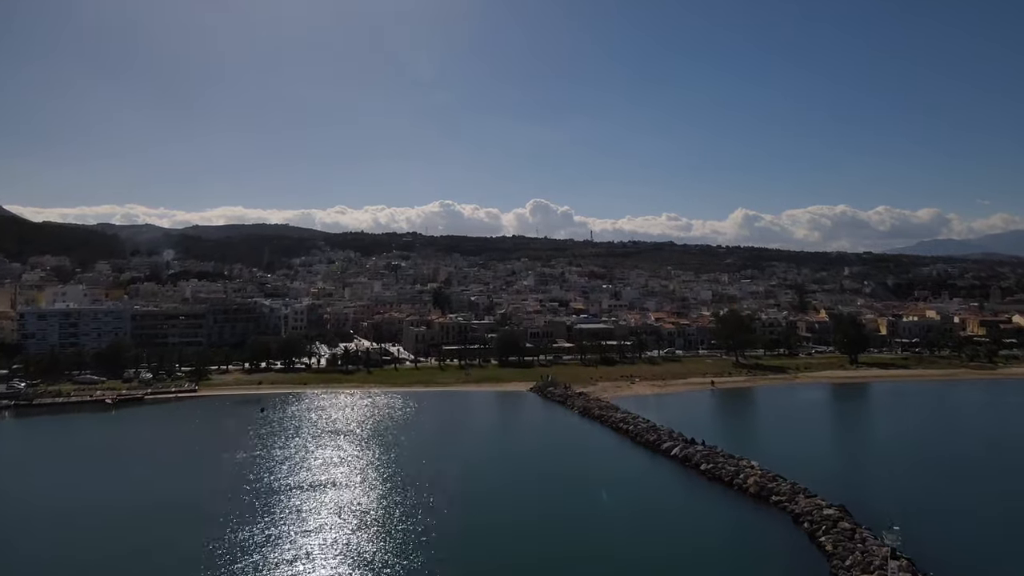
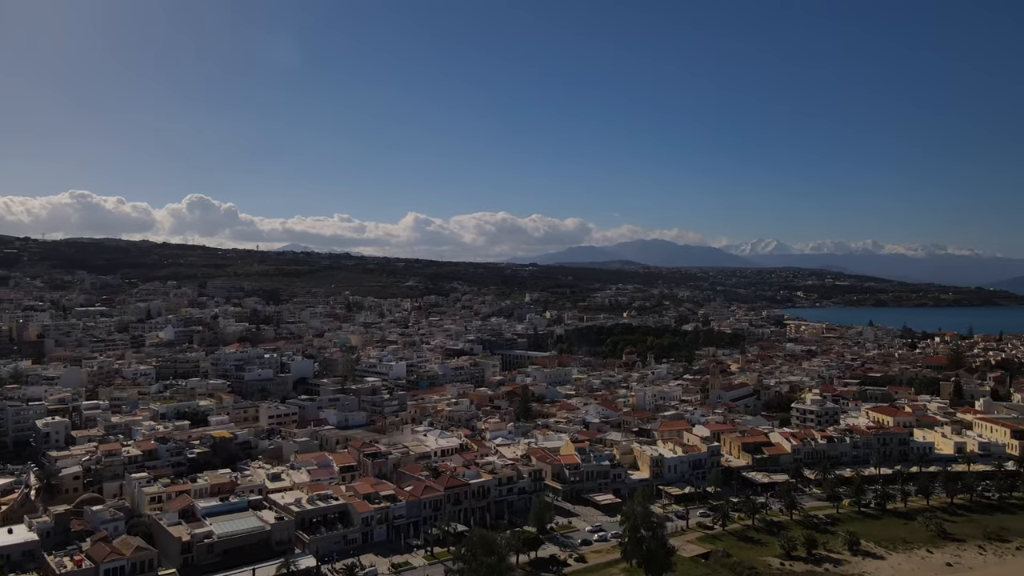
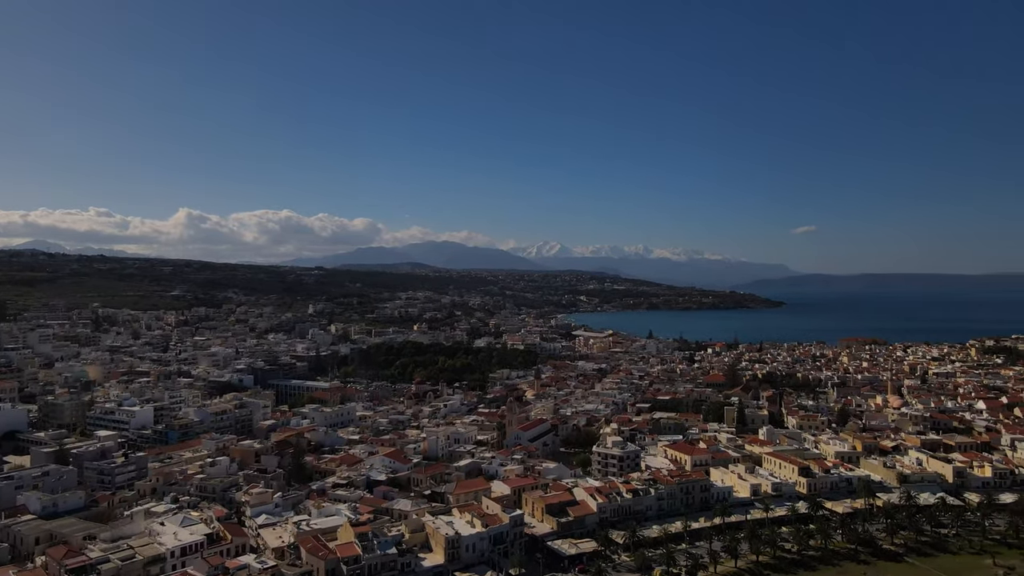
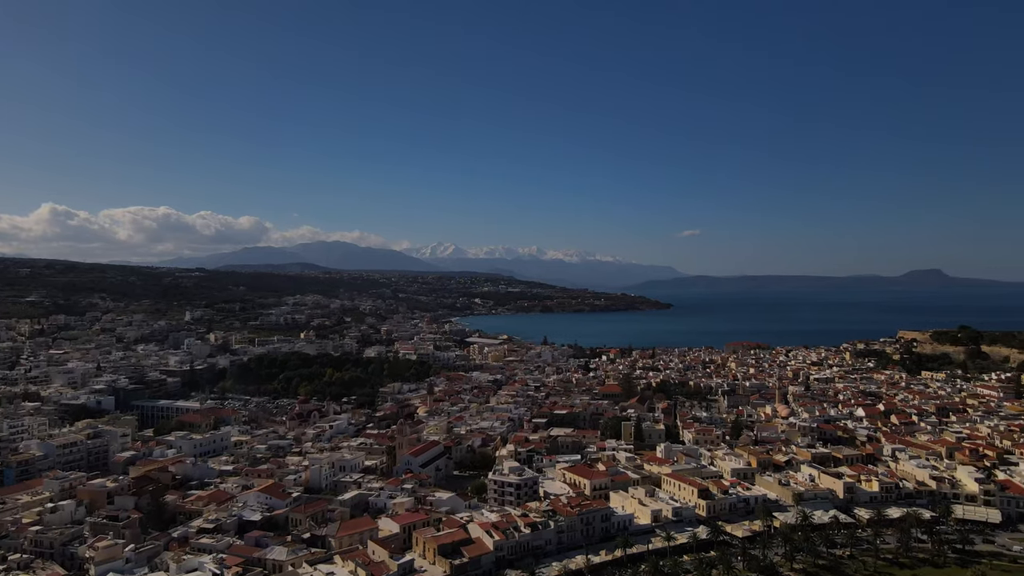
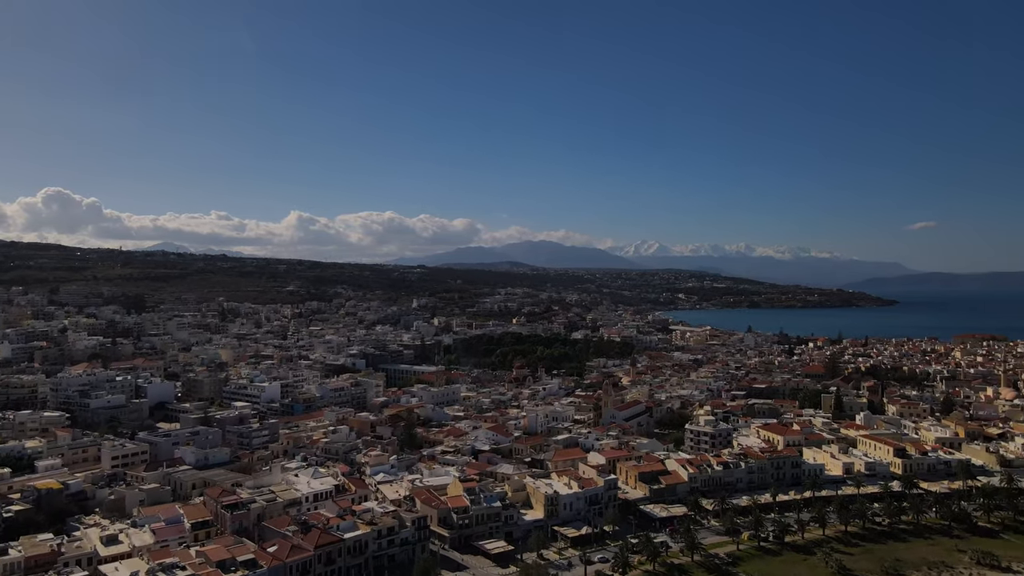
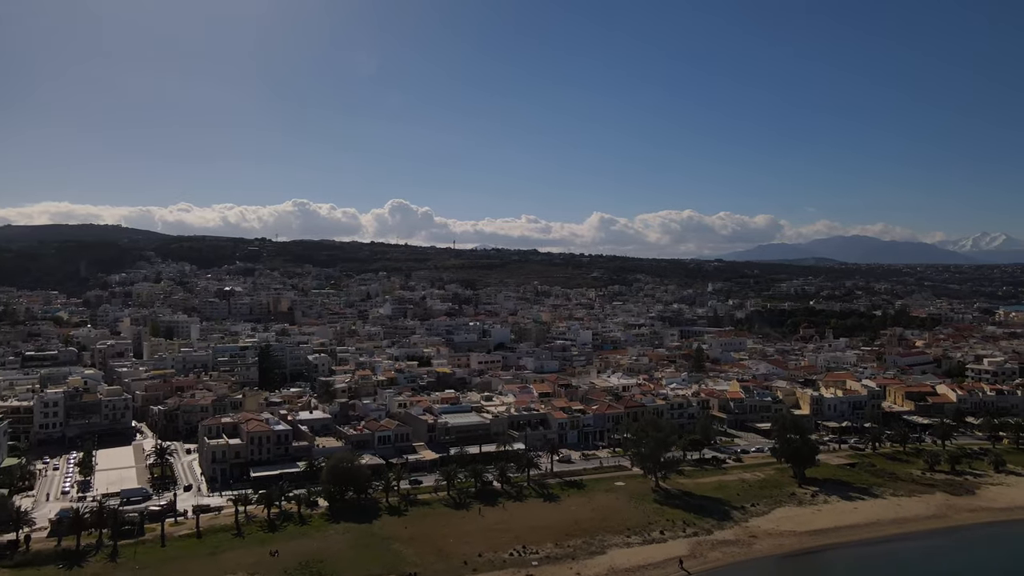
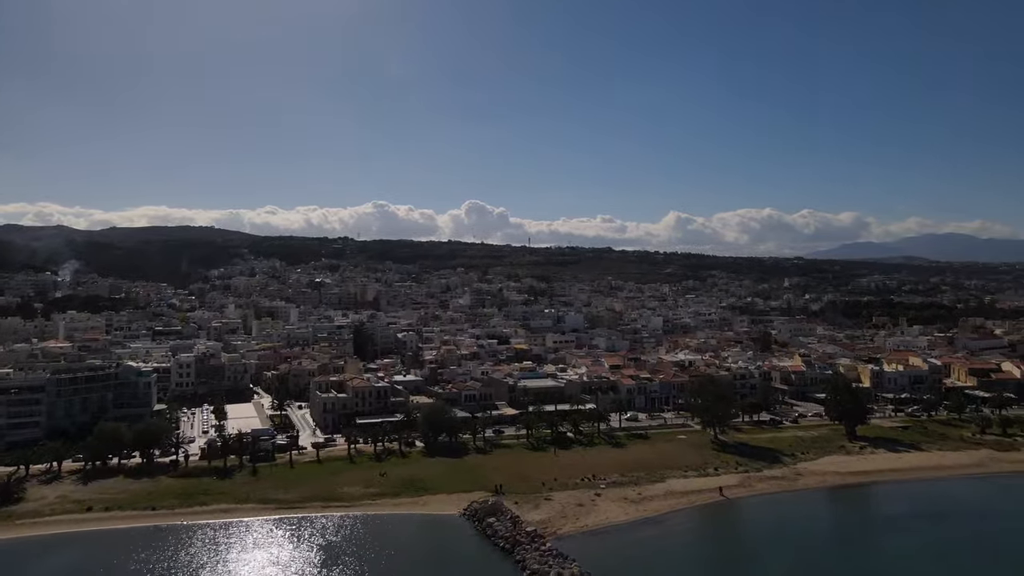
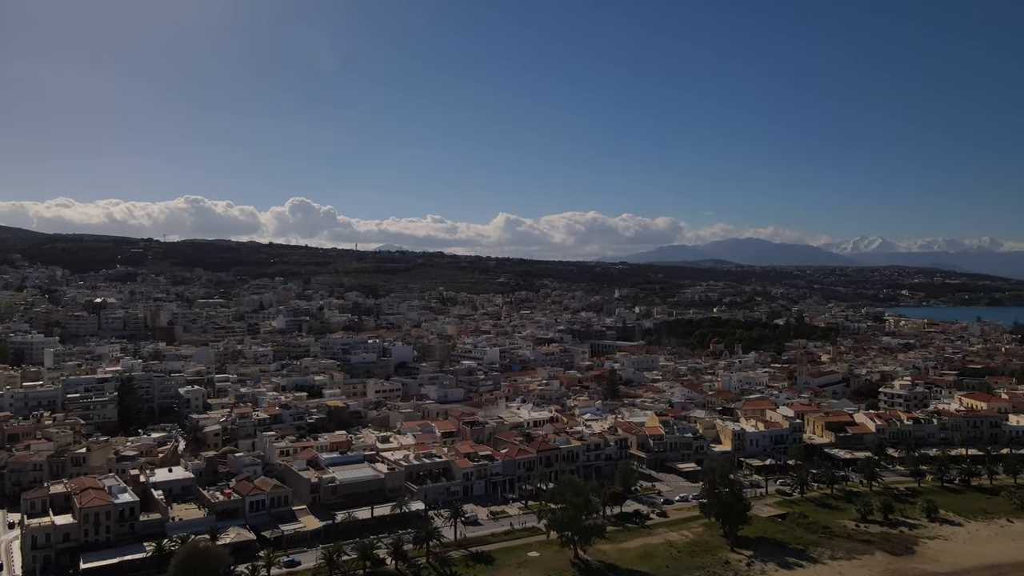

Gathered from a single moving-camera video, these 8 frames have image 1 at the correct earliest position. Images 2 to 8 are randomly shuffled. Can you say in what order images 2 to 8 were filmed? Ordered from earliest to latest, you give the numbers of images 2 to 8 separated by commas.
7, 6, 8, 2, 5, 3, 4
